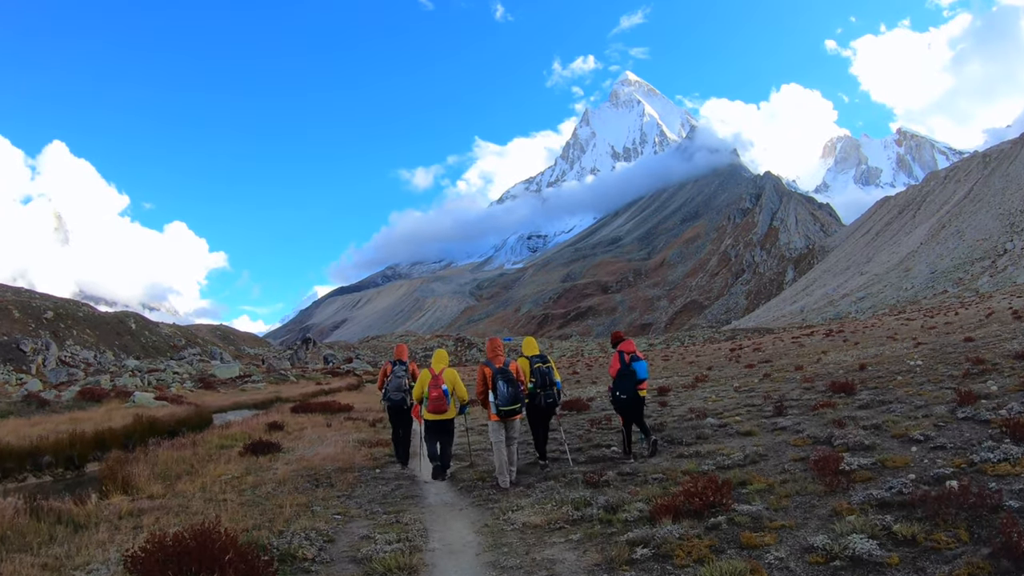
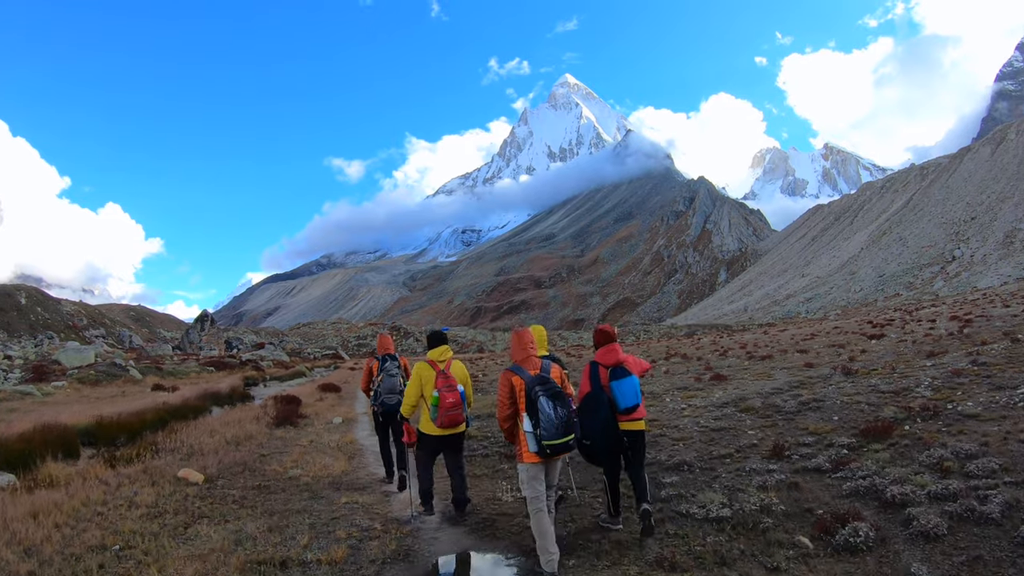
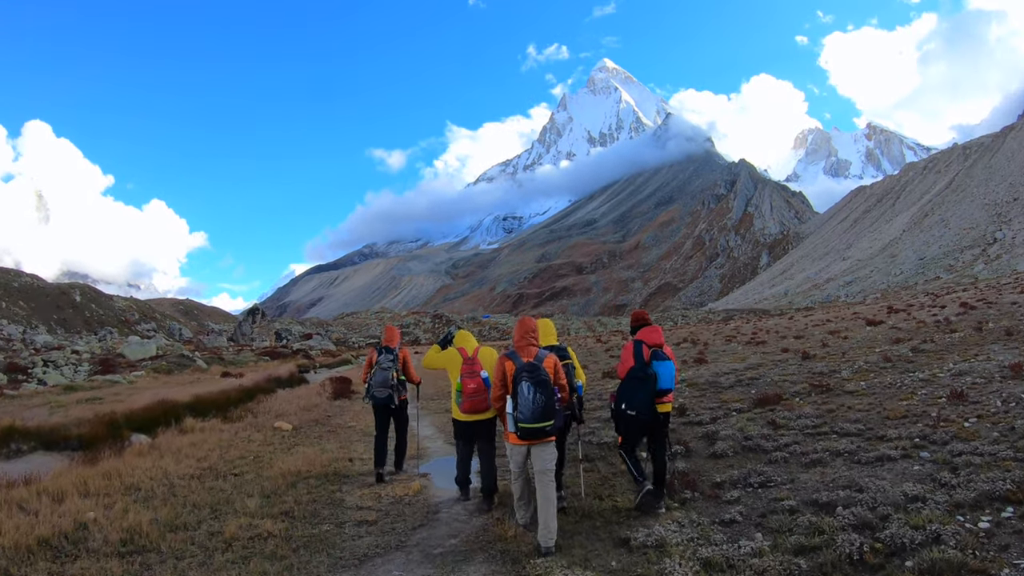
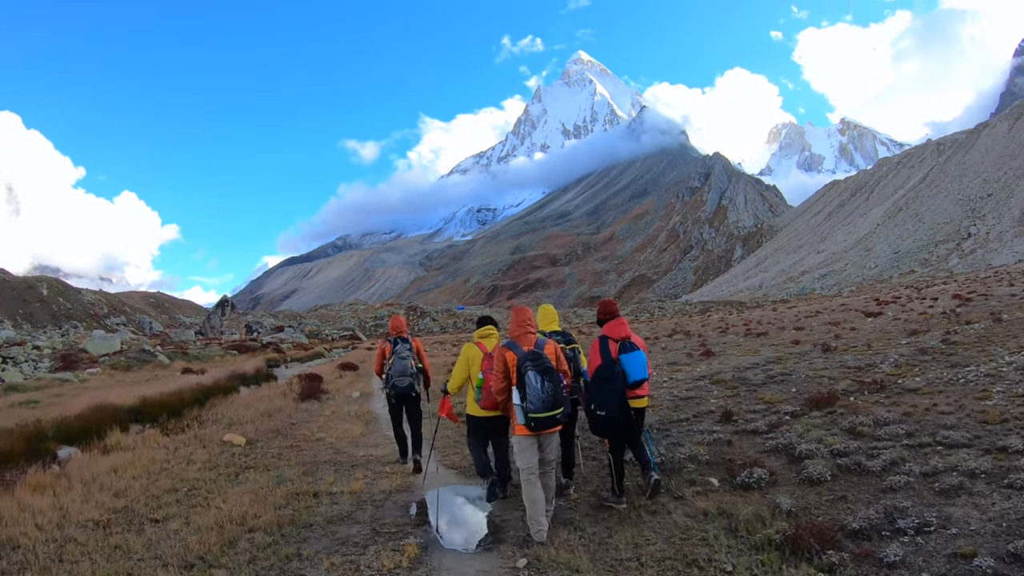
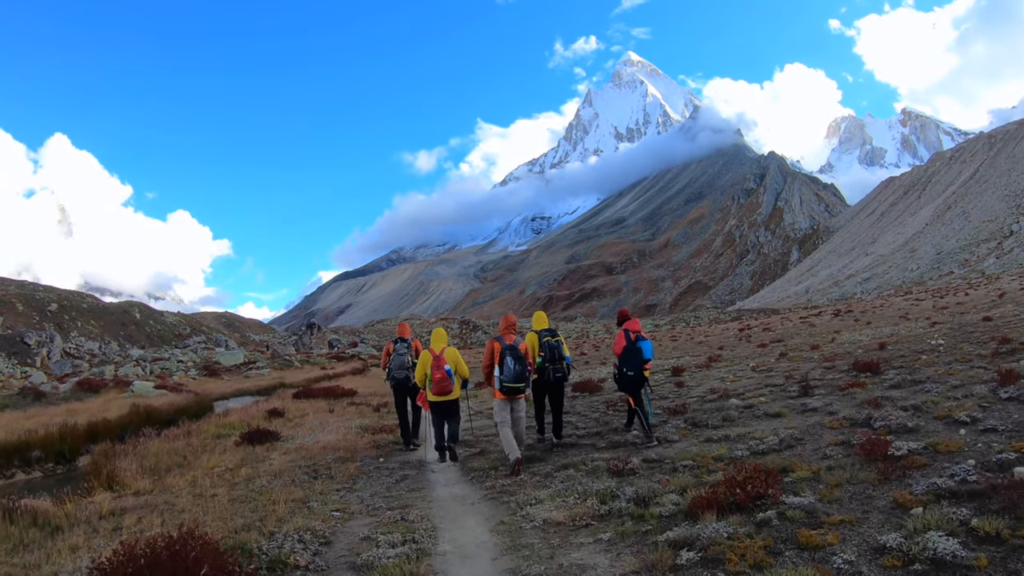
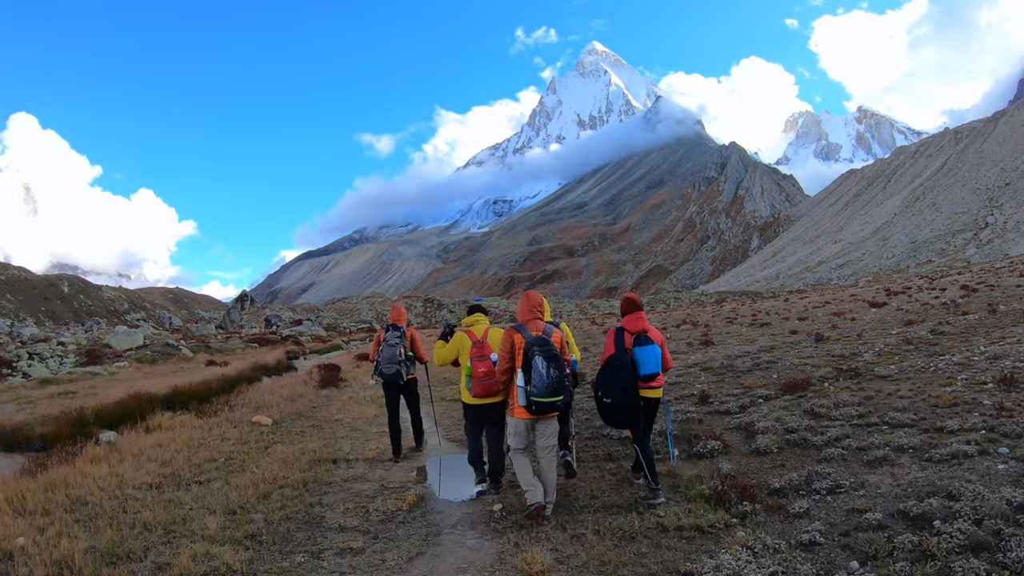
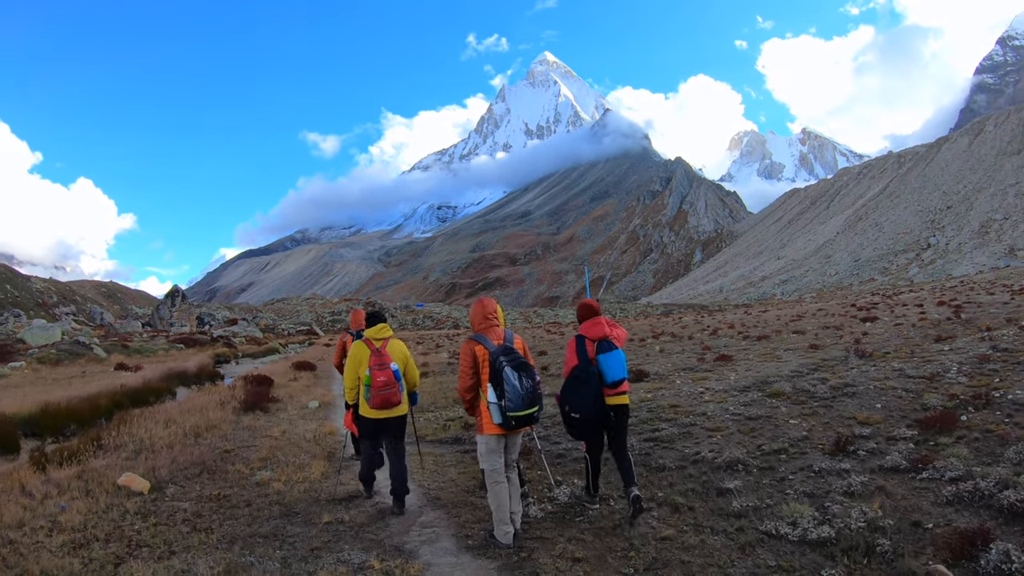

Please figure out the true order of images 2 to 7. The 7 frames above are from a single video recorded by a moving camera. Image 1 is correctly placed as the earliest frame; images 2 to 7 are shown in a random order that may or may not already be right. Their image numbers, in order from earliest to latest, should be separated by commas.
5, 3, 6, 4, 2, 7
